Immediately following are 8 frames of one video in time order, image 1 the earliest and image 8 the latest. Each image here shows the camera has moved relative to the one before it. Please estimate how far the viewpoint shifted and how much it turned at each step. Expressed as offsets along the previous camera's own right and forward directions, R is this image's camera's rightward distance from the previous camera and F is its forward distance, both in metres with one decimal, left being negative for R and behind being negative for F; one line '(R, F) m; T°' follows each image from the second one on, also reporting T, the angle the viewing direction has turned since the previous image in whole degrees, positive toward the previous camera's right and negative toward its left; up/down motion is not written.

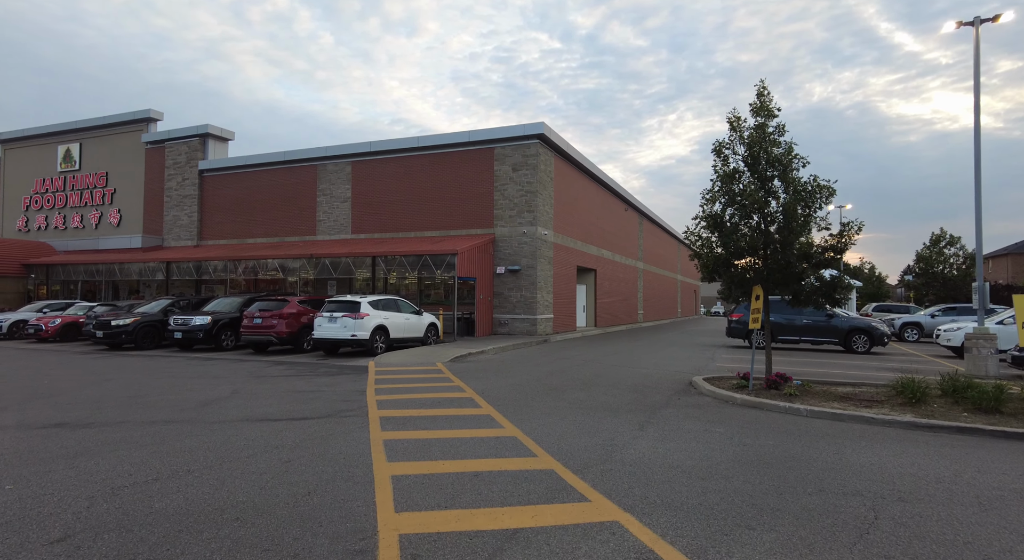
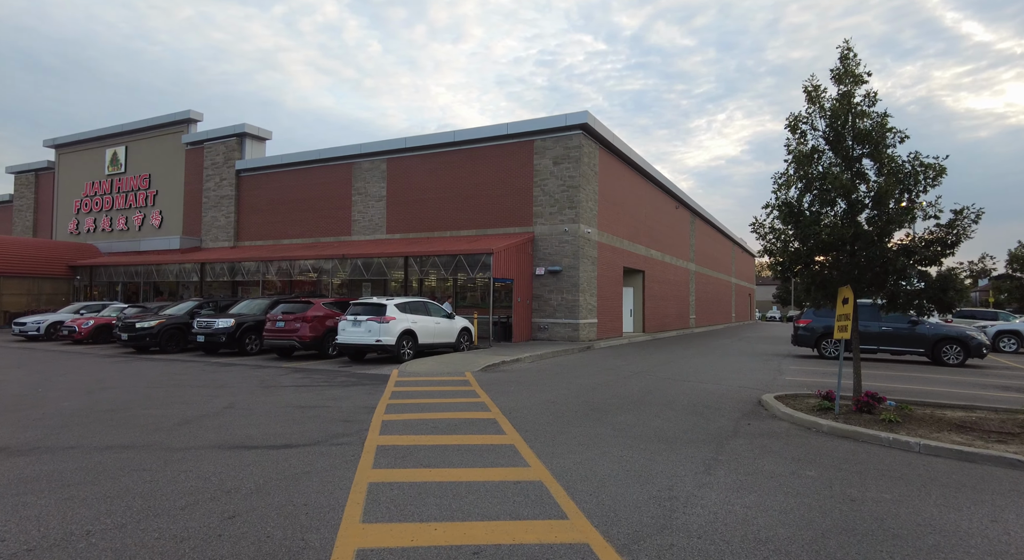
(+0.2, +1.5) m; -4°
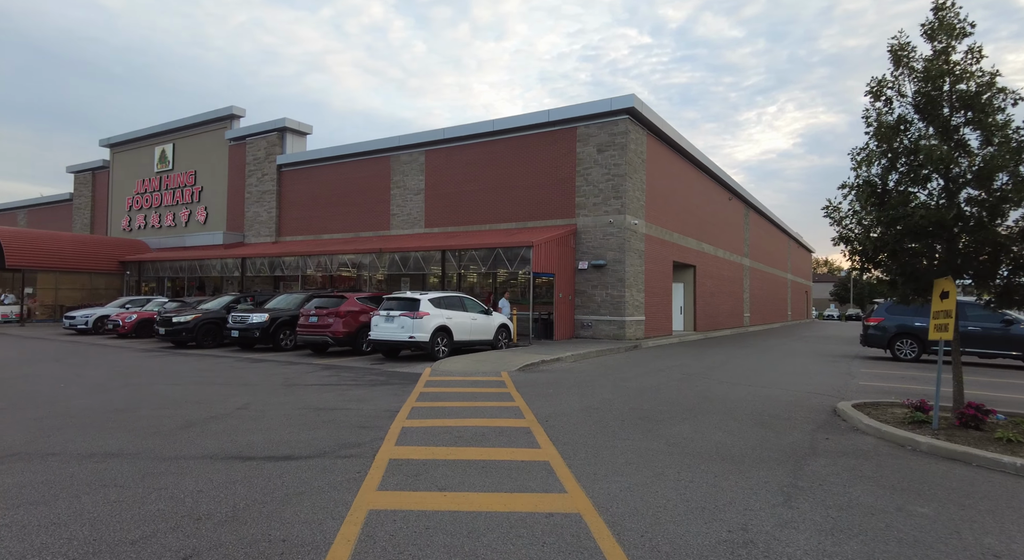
(+0.1, +1.0) m; -4°
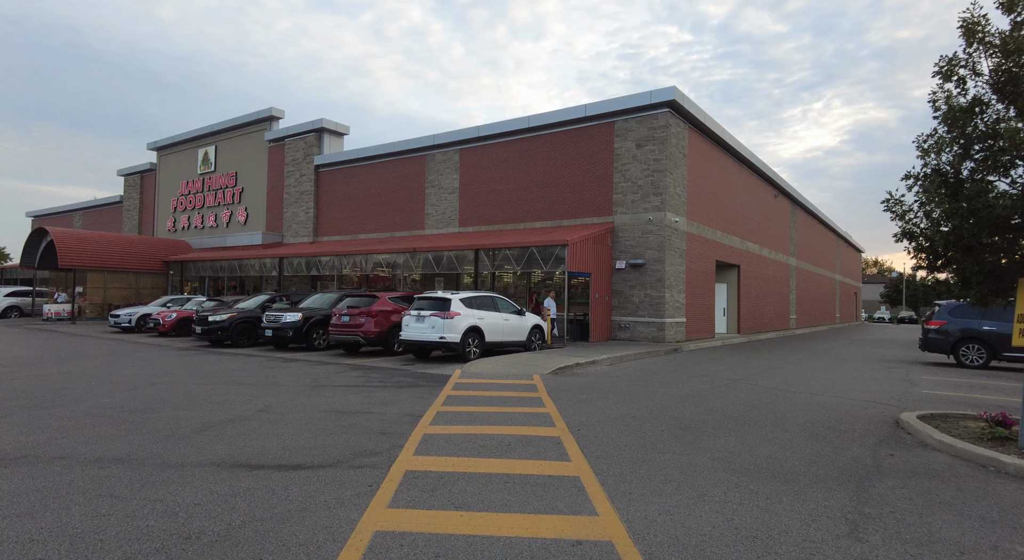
(+0.1, +0.5) m; -4°
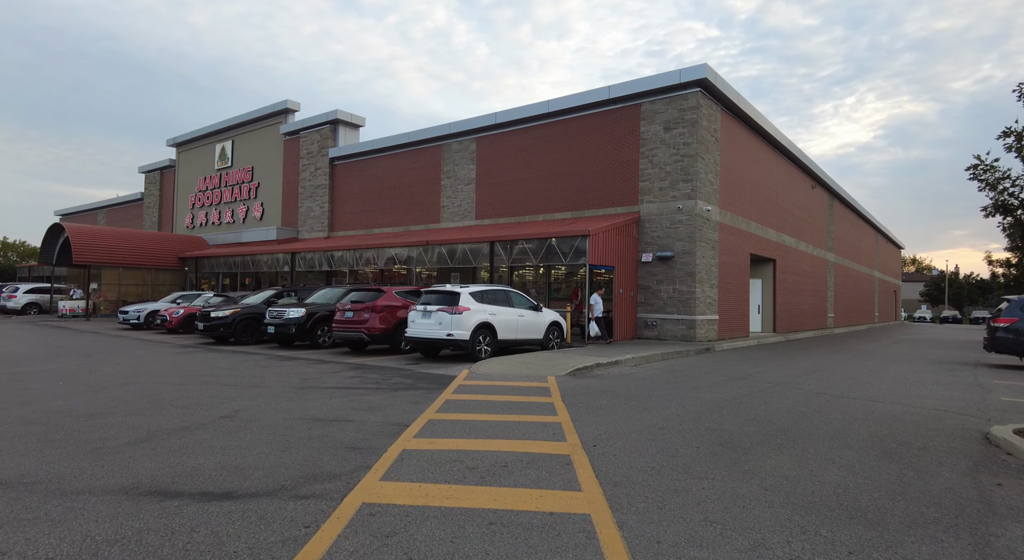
(+0.2, +1.2) m; -2°
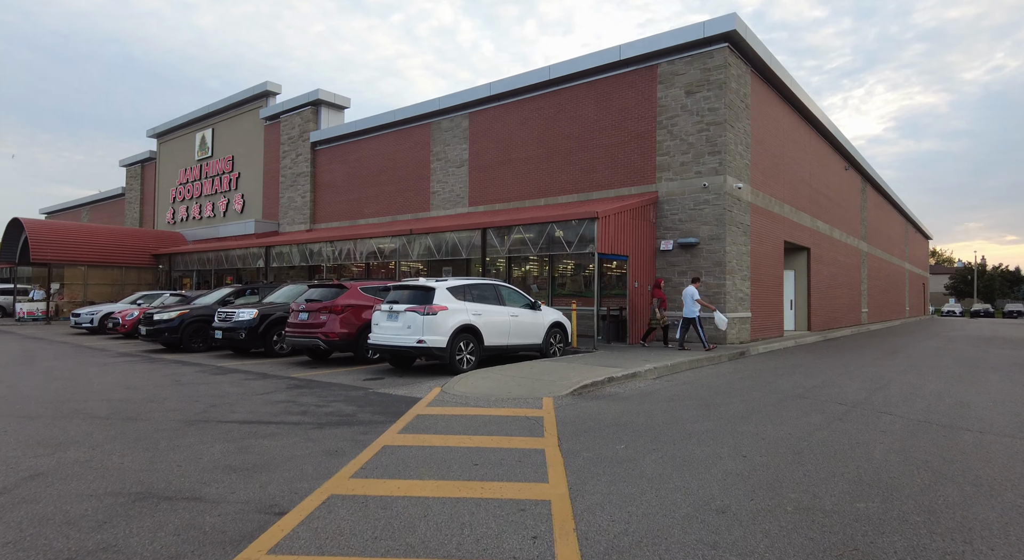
(+0.4, +2.7) m; -1°
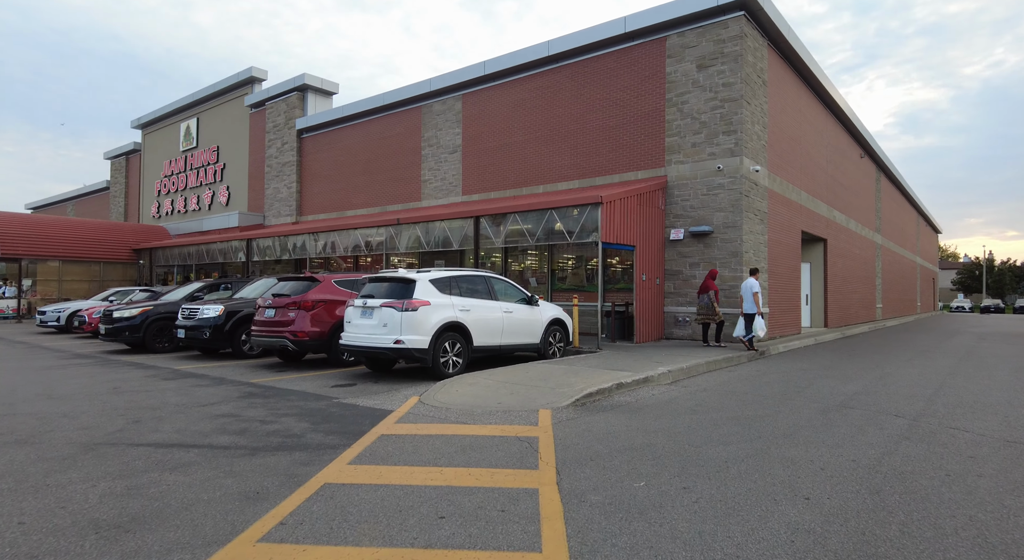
(+0.1, +1.4) m; 0°
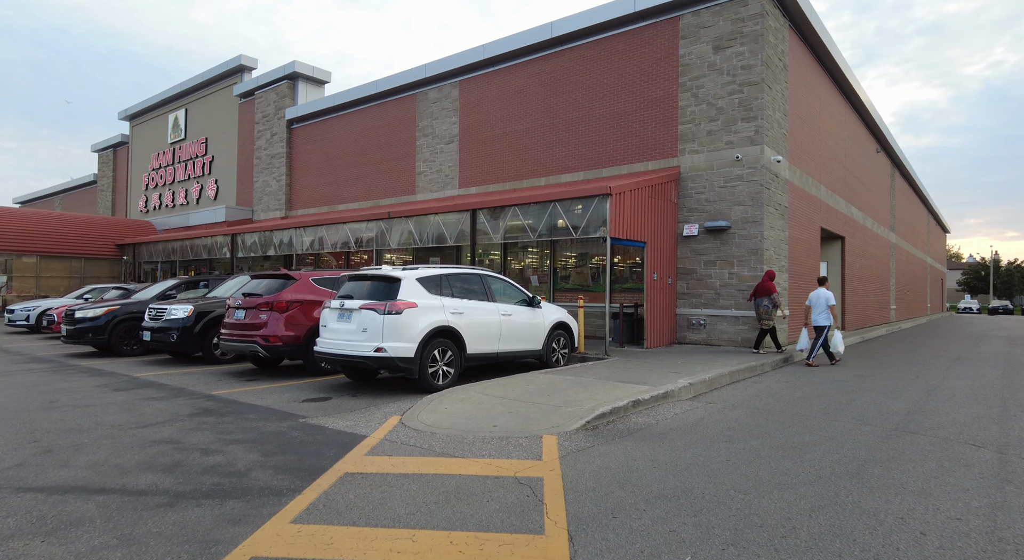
(0.0, +1.1) m; 0°
